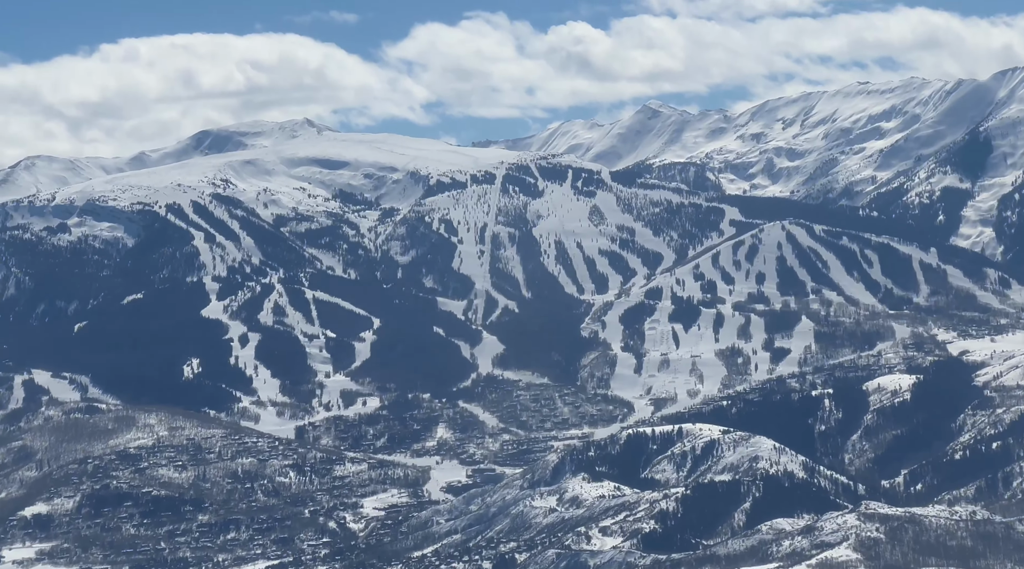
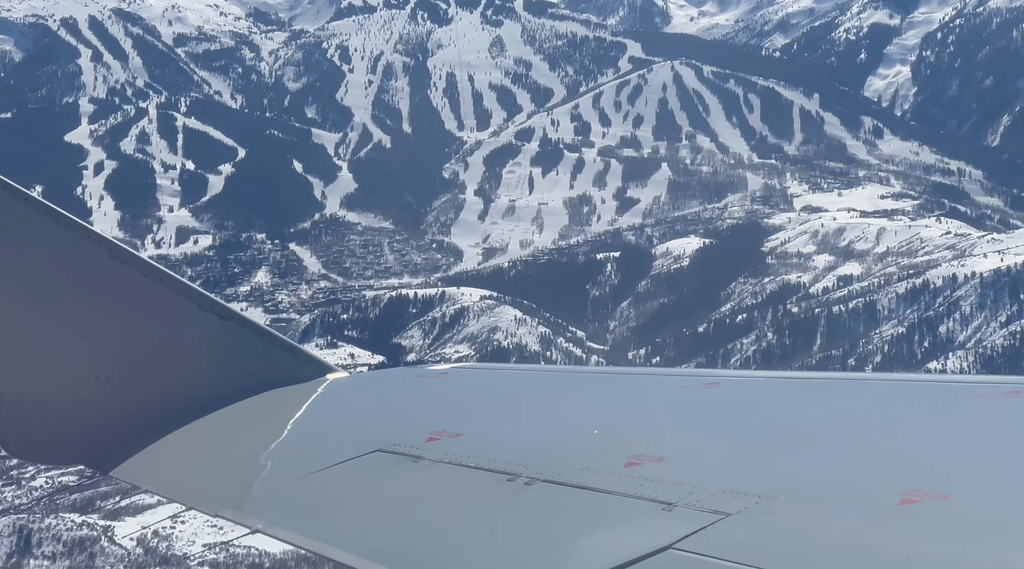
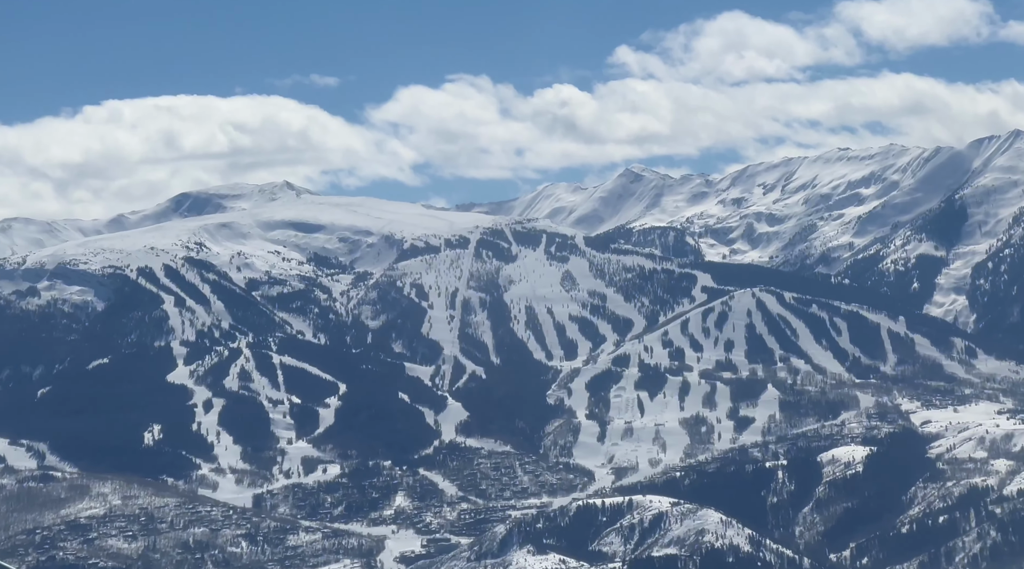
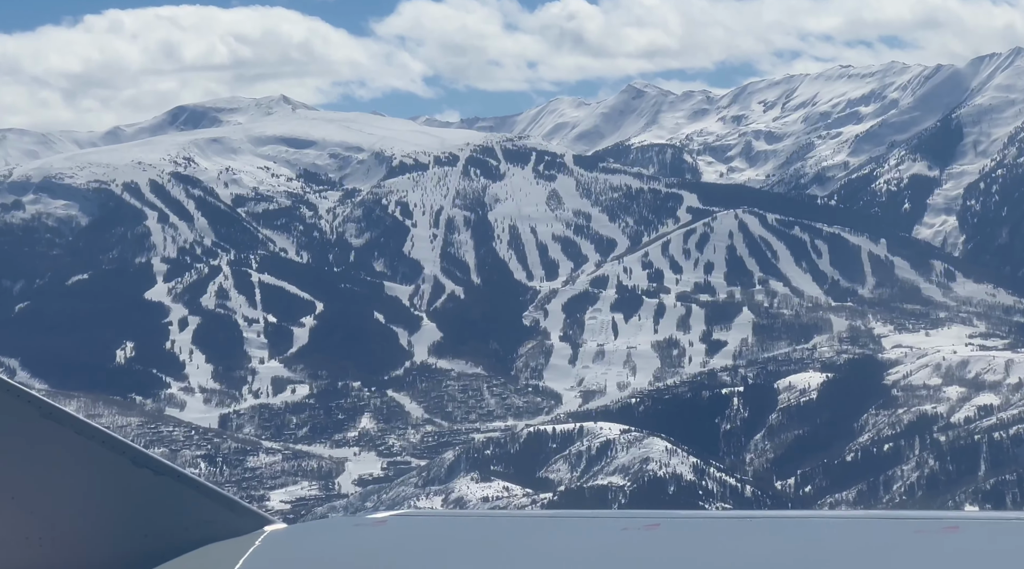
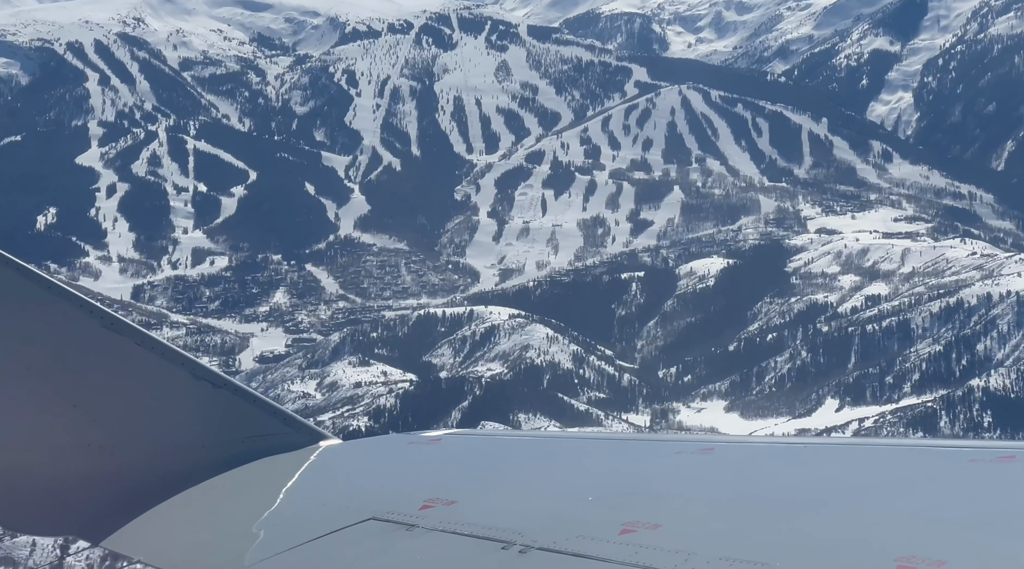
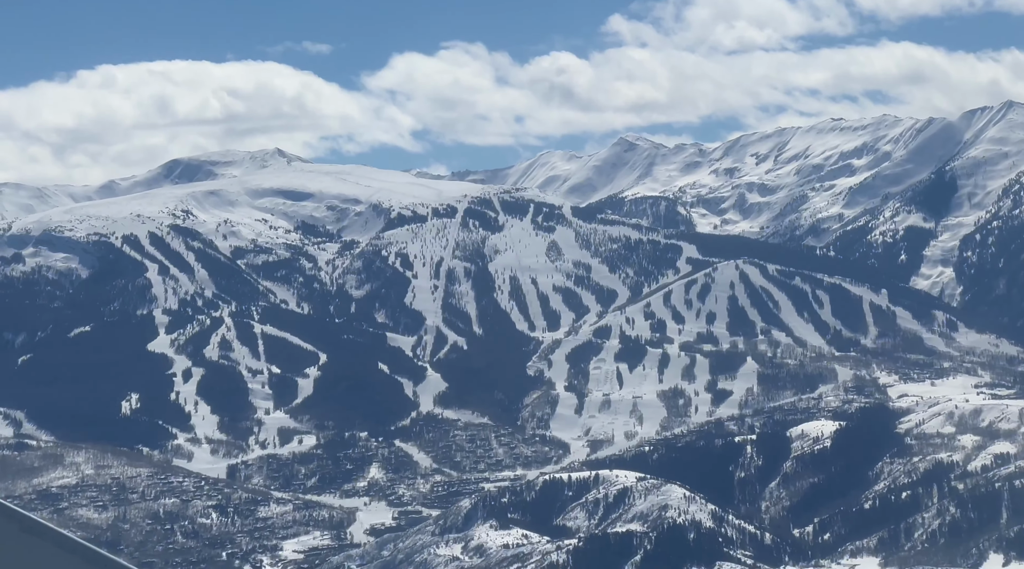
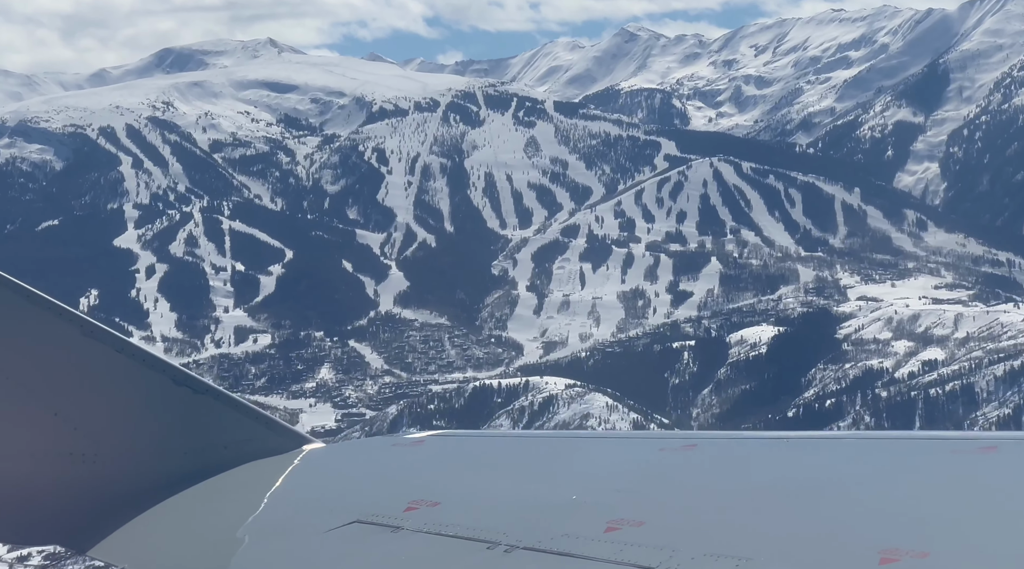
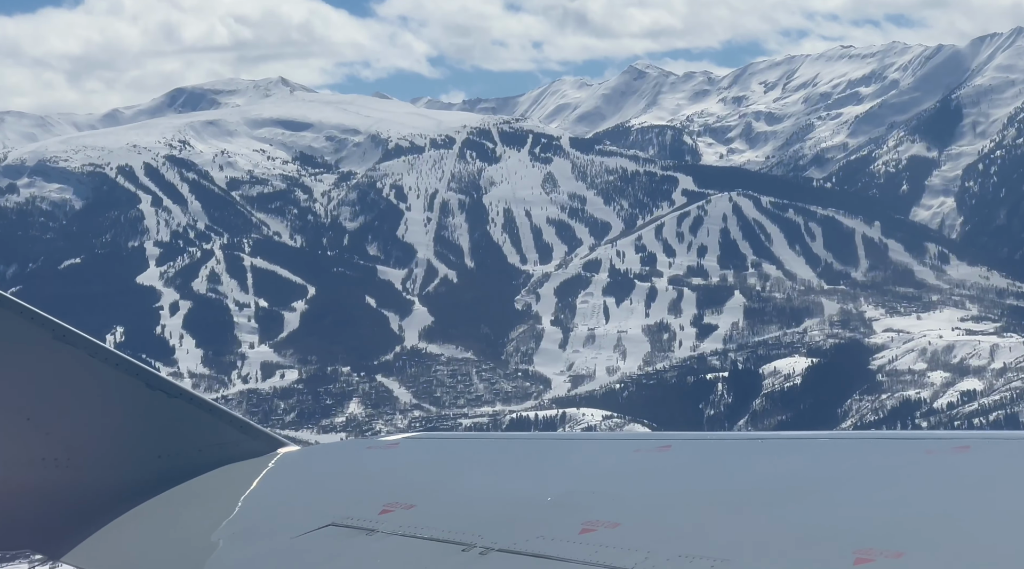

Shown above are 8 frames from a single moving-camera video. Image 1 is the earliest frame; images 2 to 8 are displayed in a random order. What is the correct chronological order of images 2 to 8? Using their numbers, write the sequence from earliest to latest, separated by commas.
3, 6, 4, 8, 7, 5, 2
